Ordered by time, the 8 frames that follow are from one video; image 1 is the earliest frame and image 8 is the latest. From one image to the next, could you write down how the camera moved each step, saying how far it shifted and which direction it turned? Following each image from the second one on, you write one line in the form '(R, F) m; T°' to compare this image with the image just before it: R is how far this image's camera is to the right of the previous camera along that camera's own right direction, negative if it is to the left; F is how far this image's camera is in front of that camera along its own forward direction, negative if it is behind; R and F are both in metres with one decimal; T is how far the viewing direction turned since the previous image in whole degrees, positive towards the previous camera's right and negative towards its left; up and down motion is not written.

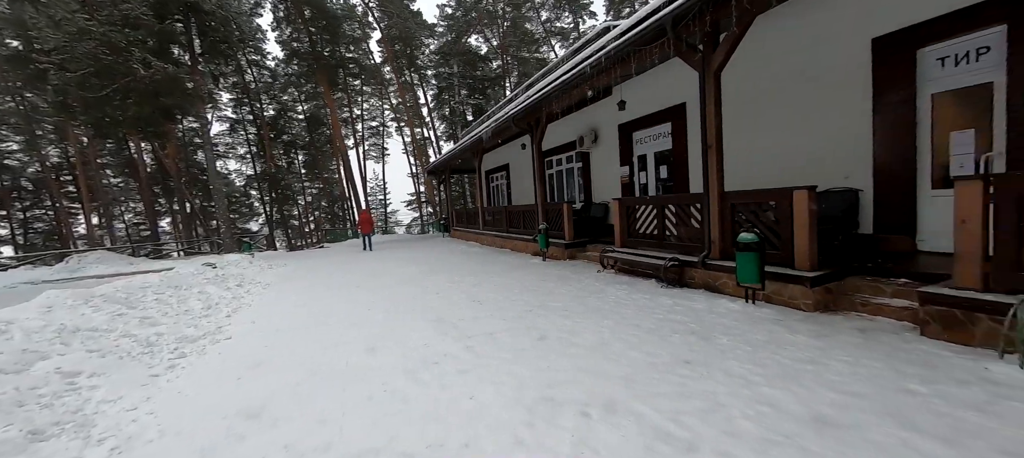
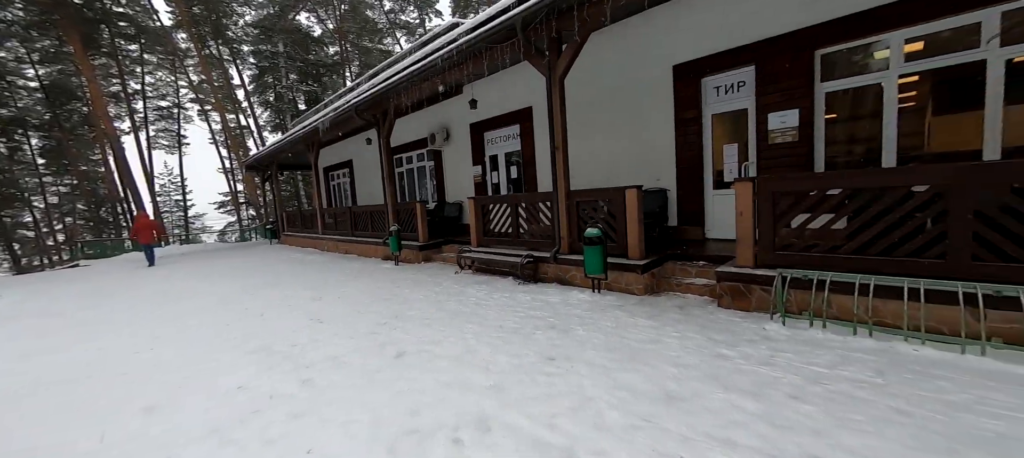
(-0.1, +0.2) m; +22°
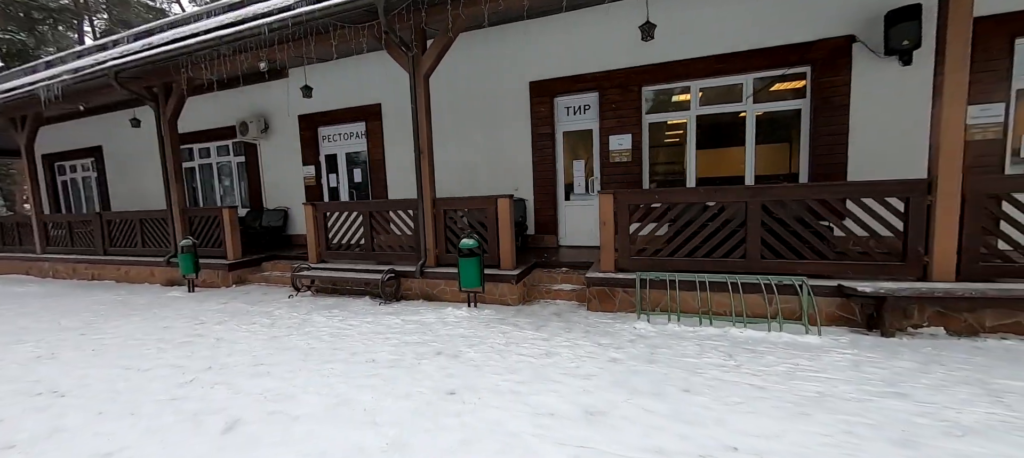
(-0.5, +0.4) m; +25°
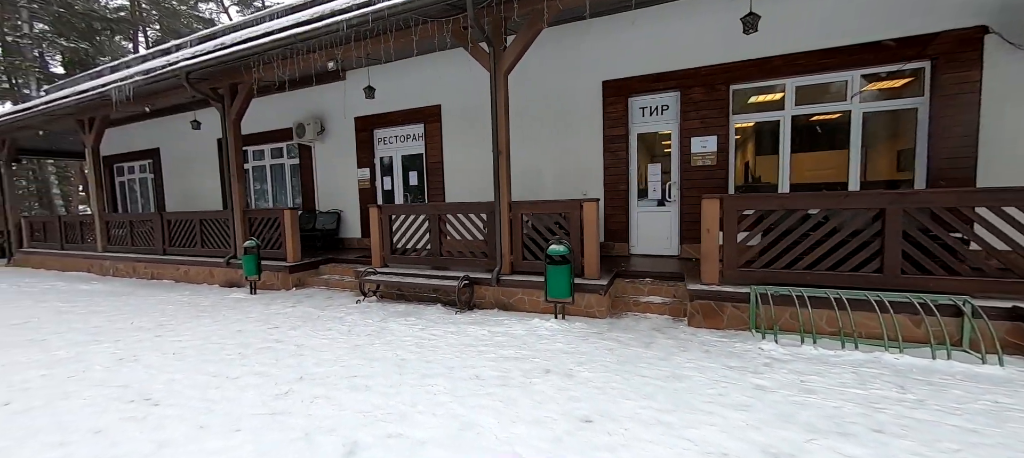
(-0.7, +0.3) m; -3°
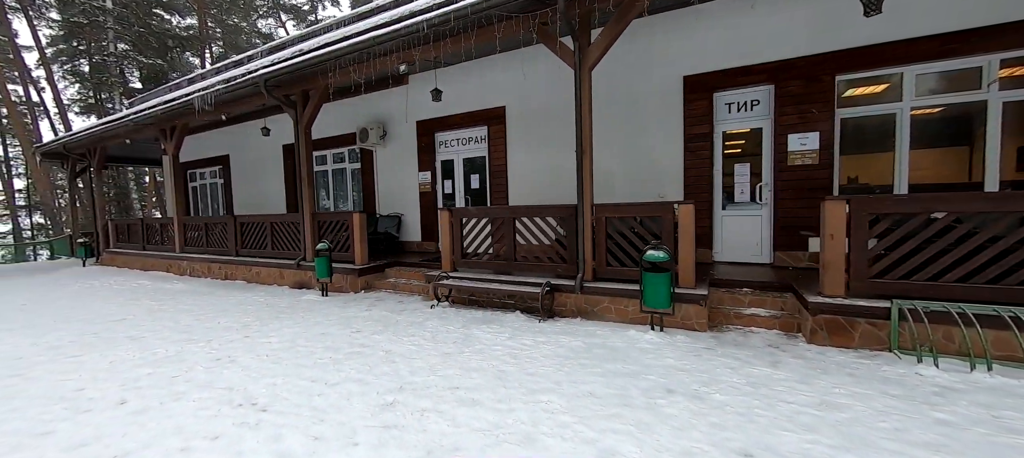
(-0.5, +0.2) m; -5°
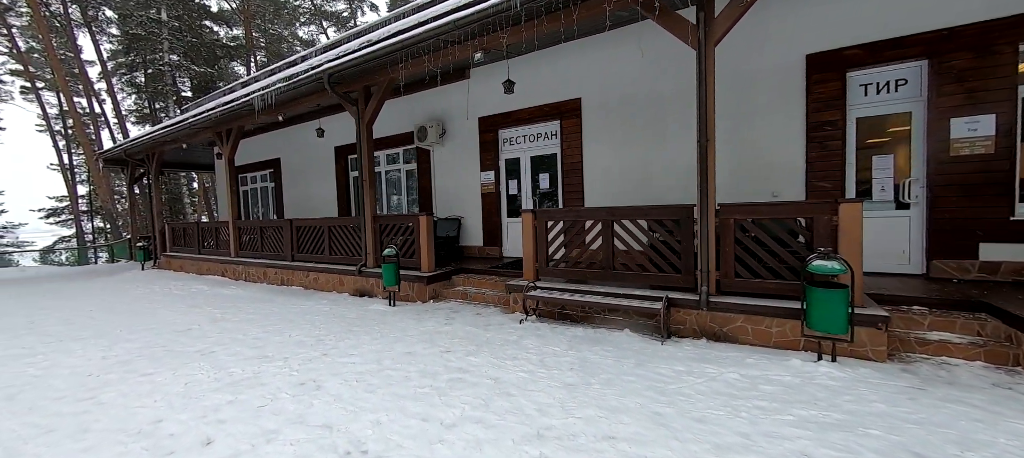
(-0.7, +0.5) m; -4°
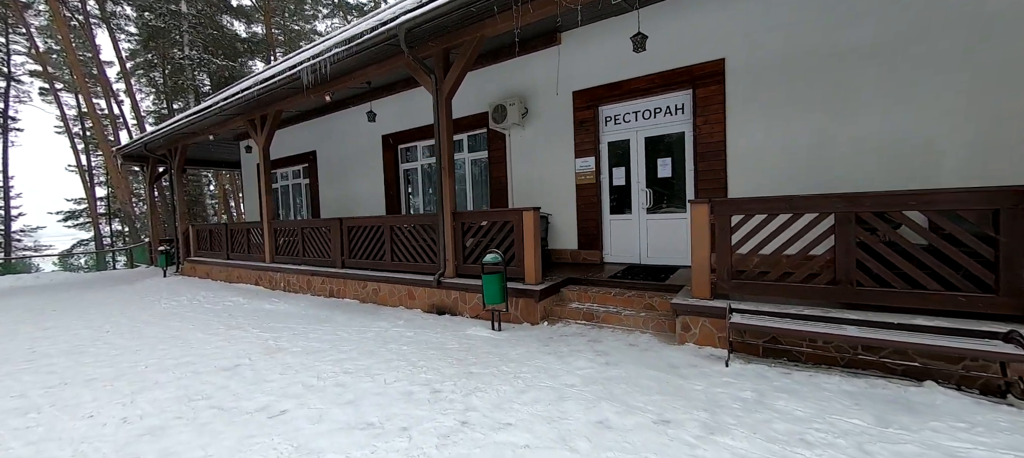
(-1.3, +1.3) m; -1°
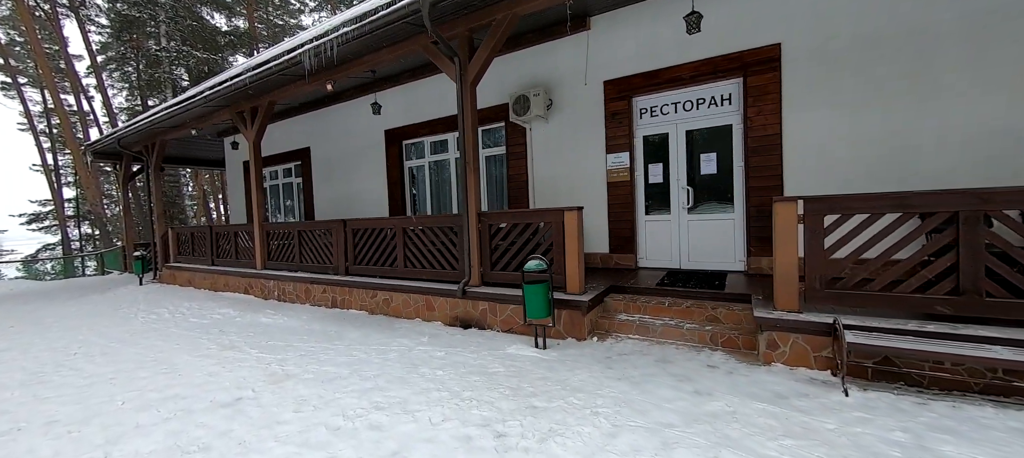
(-0.5, +0.5) m; +2°
